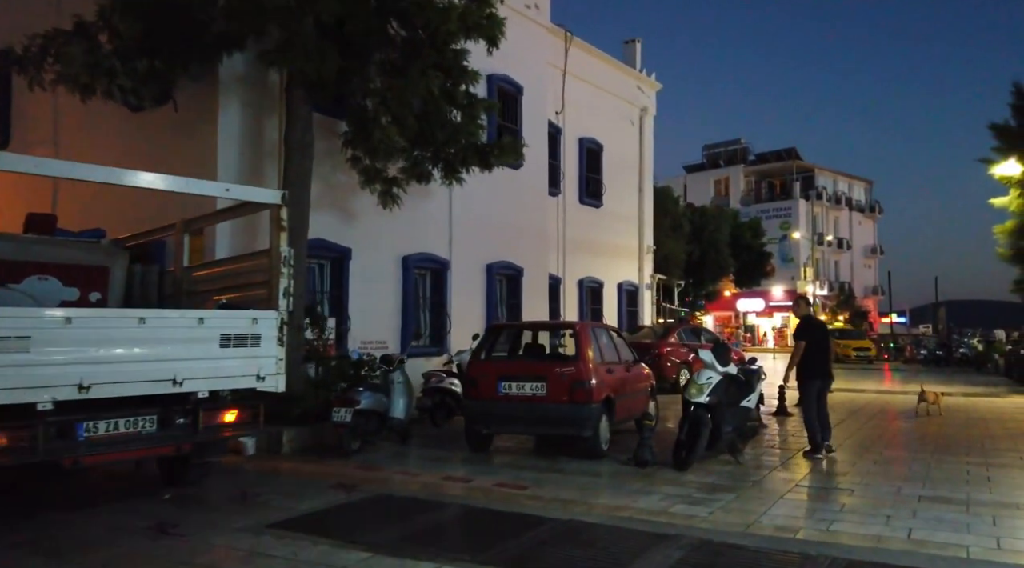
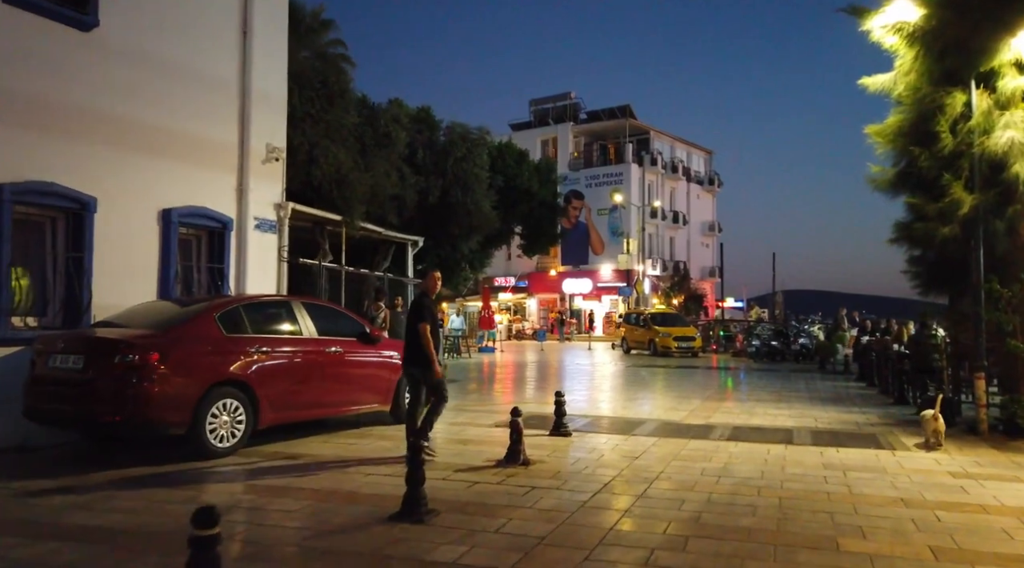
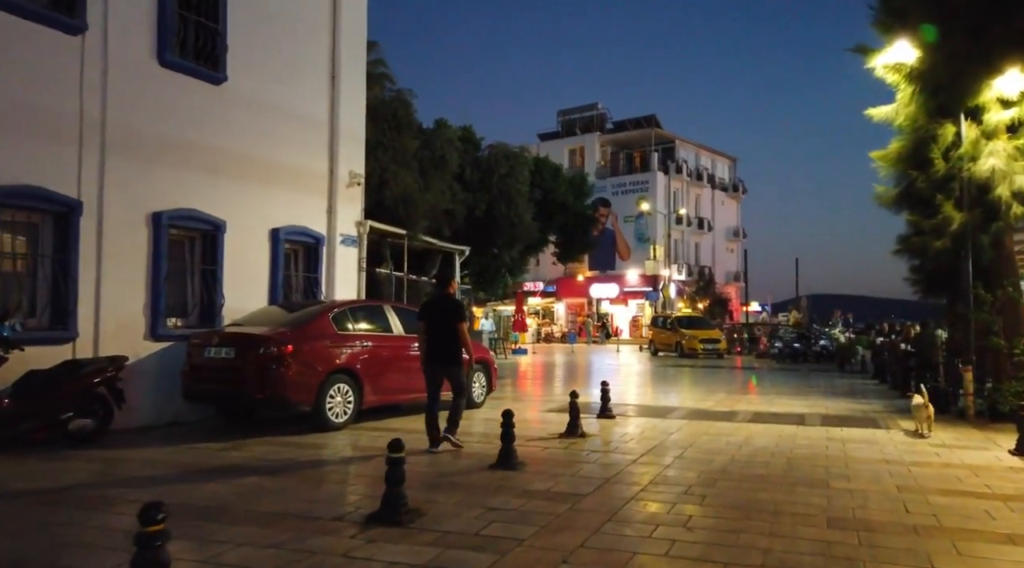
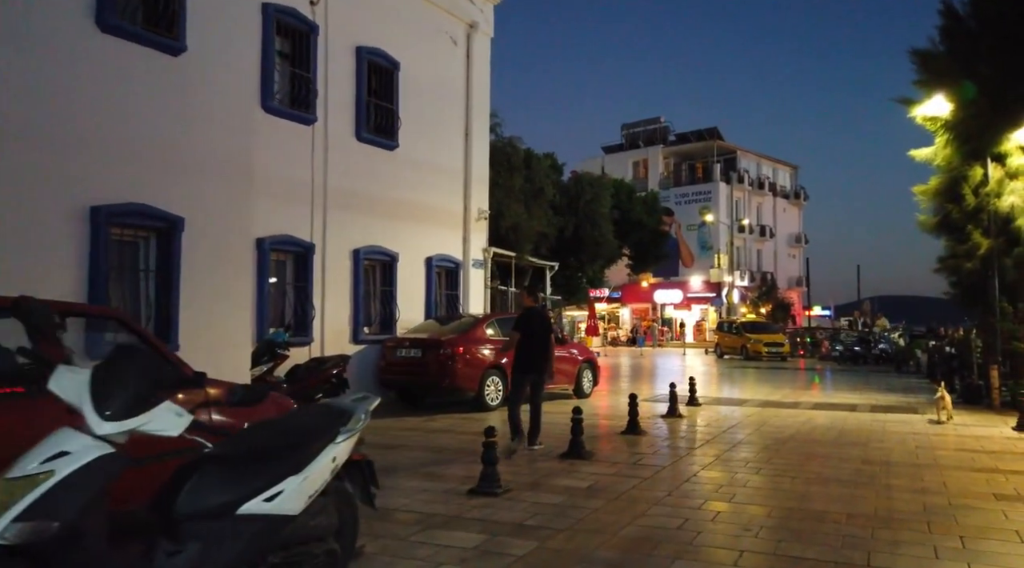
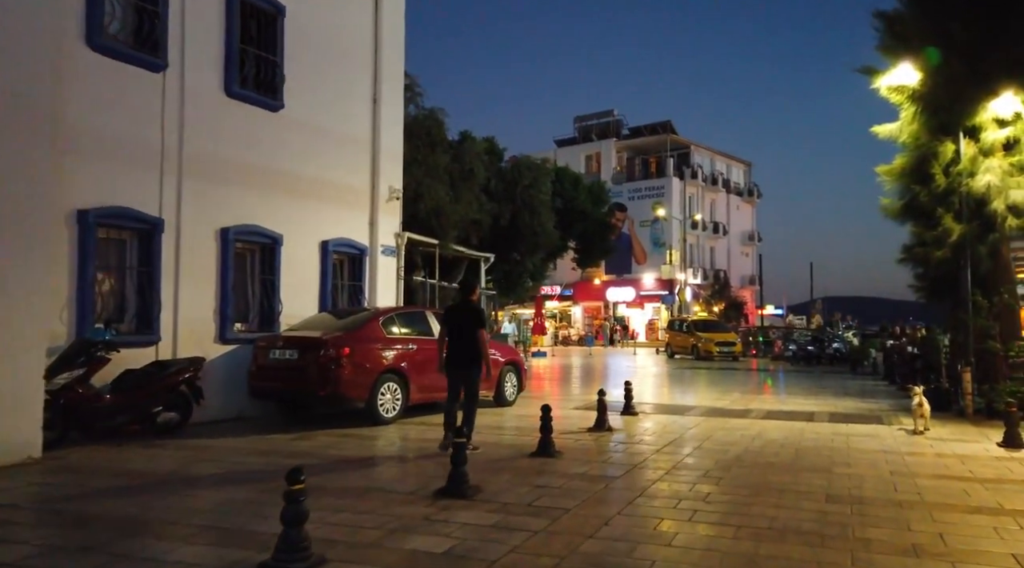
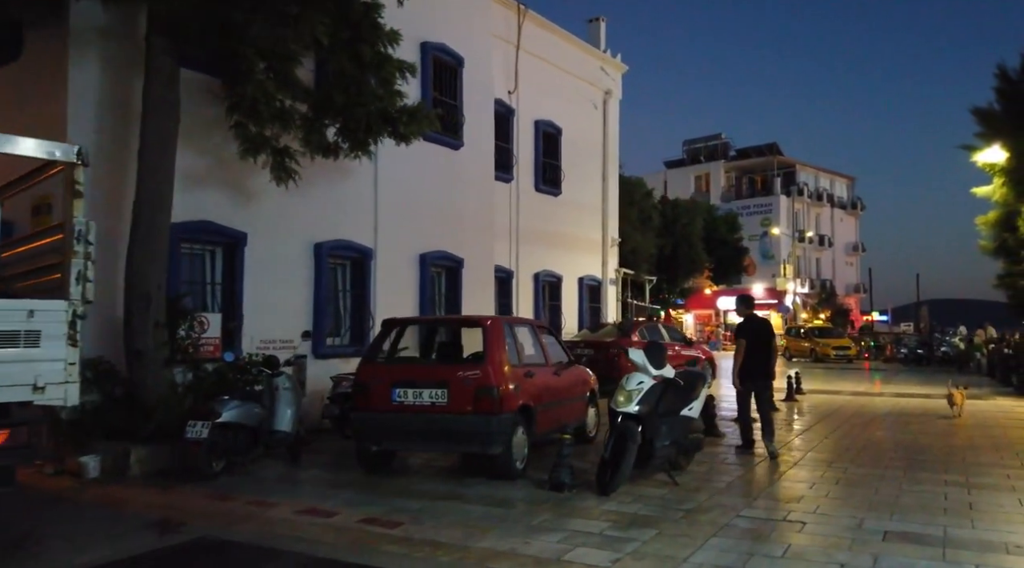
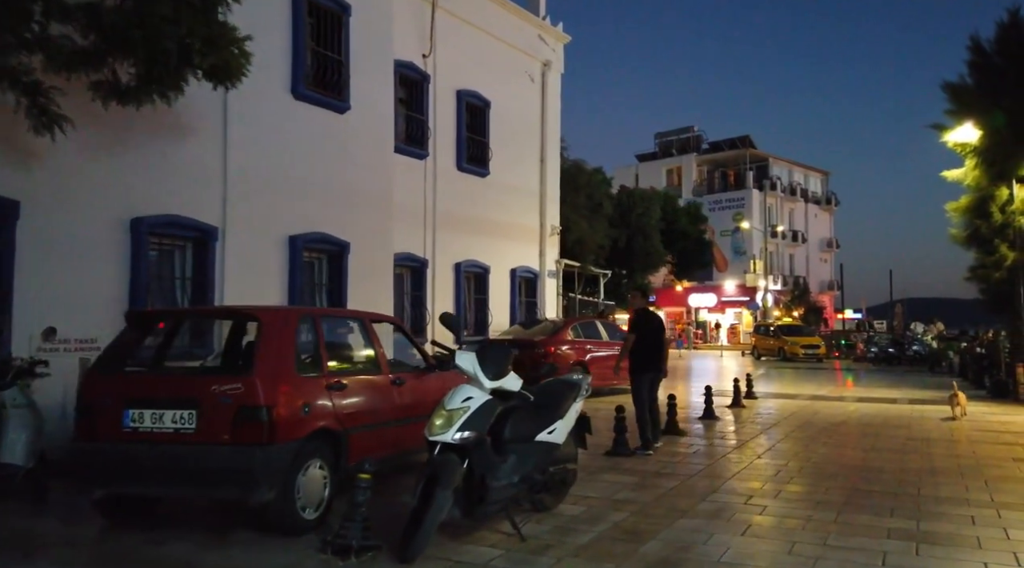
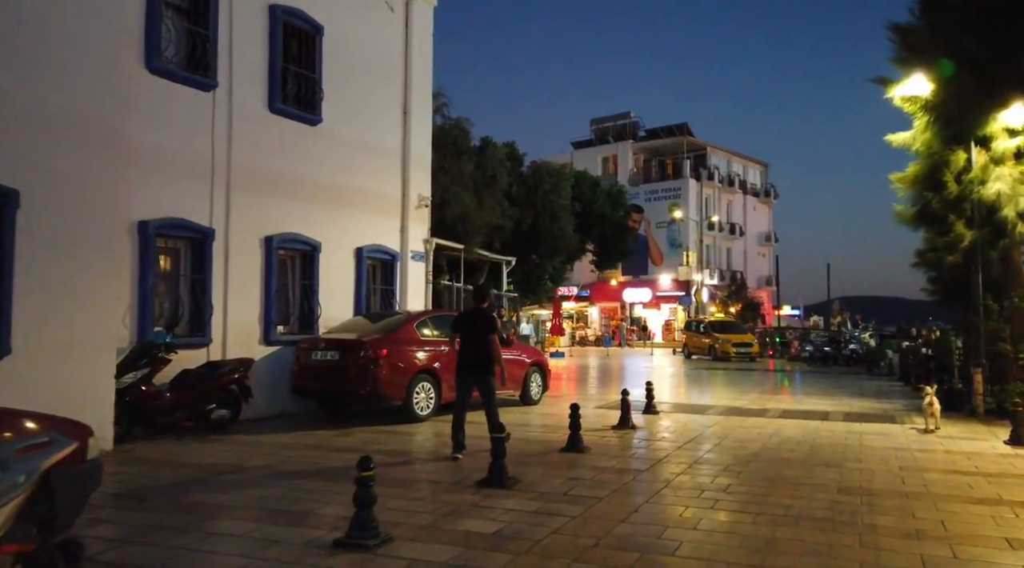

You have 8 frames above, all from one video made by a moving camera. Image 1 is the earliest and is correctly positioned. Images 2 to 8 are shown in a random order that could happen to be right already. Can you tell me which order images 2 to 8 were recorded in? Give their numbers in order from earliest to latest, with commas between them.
6, 7, 4, 8, 5, 3, 2
